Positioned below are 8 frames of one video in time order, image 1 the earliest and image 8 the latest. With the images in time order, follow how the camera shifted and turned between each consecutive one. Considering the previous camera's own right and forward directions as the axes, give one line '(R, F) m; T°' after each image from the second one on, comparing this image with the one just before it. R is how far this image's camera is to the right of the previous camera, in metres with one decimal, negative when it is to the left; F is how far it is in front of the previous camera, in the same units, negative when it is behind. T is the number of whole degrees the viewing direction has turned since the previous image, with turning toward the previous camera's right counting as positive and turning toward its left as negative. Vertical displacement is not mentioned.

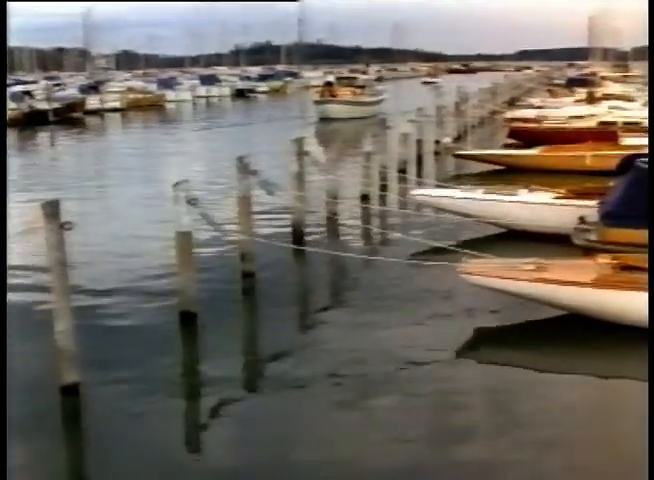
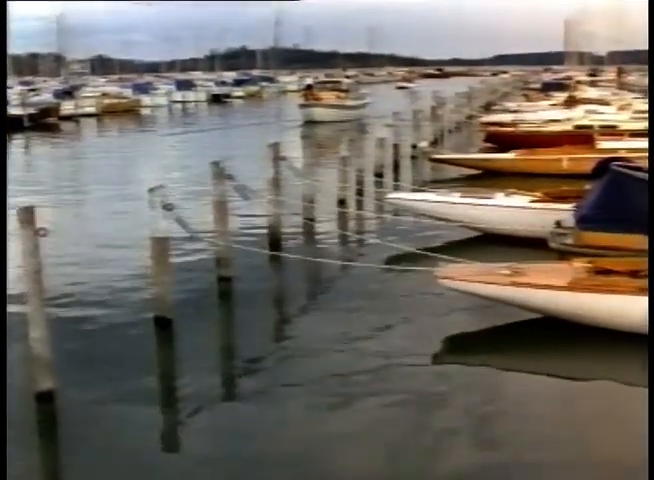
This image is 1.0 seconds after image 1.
(0.0, 0.0) m; +1°
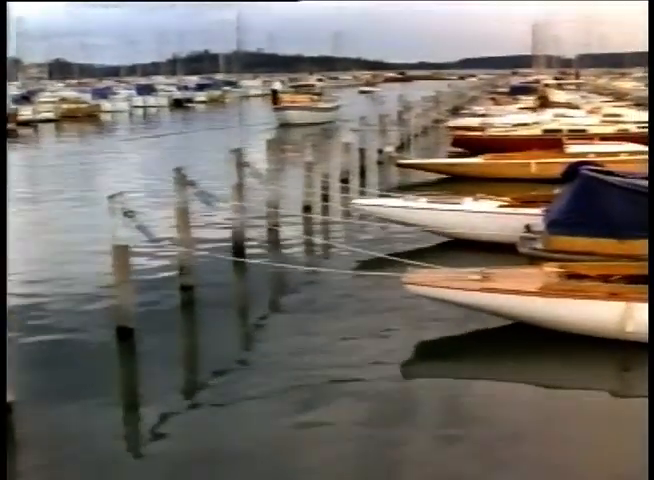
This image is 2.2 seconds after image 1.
(-0.2, +0.2) m; +3°
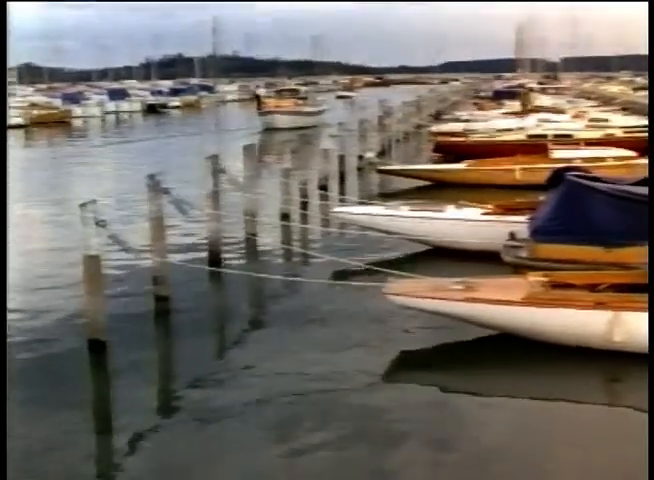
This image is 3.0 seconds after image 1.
(-0.1, +0.3) m; +2°
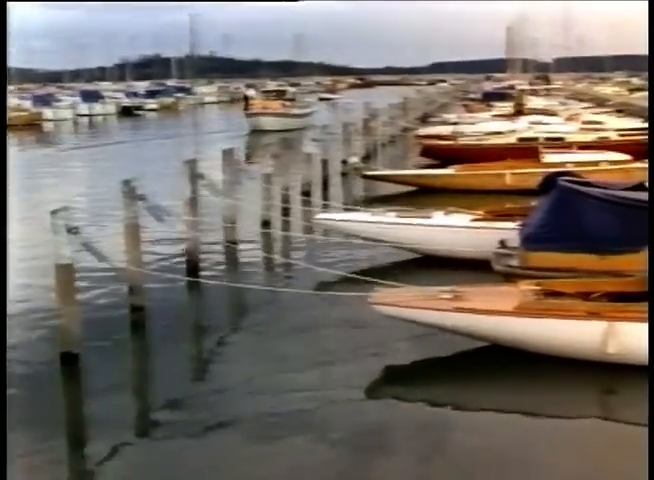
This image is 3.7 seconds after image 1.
(0.0, +0.4) m; +1°
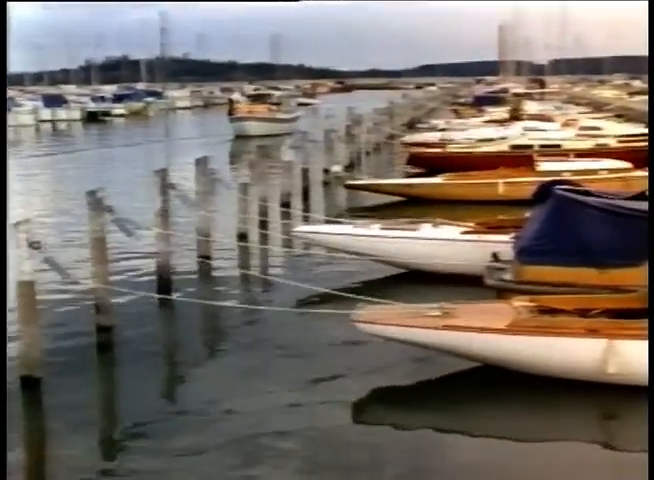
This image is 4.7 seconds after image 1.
(-0.2, +0.6) m; +2°
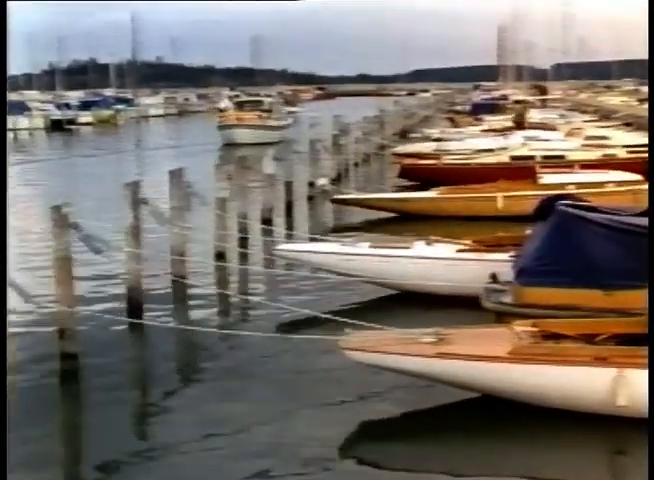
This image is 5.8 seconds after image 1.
(0.0, +0.7) m; 0°
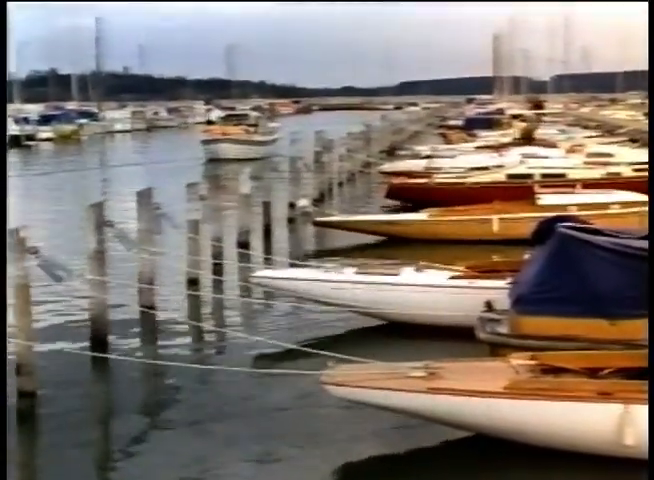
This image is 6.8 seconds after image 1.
(0.0, +0.6) m; +1°
